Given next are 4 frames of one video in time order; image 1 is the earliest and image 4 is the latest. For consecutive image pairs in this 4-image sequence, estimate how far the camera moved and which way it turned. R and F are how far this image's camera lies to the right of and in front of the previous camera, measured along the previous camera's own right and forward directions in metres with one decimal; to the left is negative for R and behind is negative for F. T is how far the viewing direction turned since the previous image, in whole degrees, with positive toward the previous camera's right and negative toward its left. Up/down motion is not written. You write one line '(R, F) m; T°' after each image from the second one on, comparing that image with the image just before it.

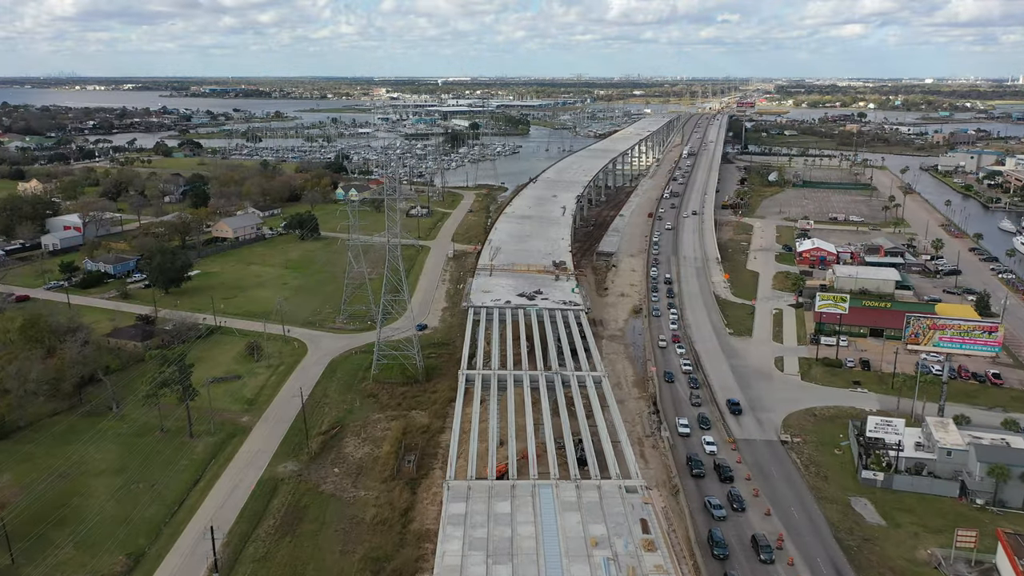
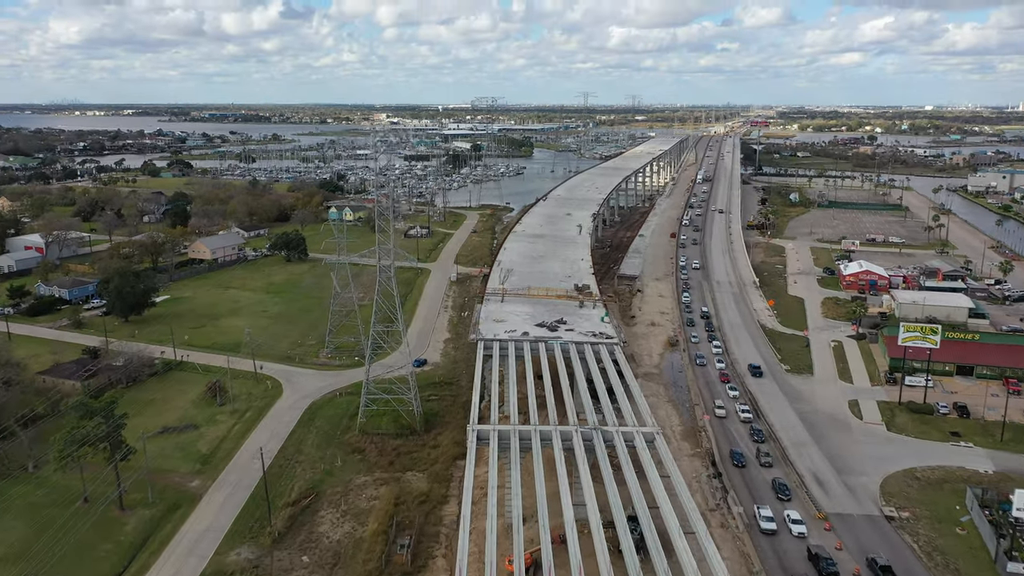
(-0.3, +2.6) m; 0°
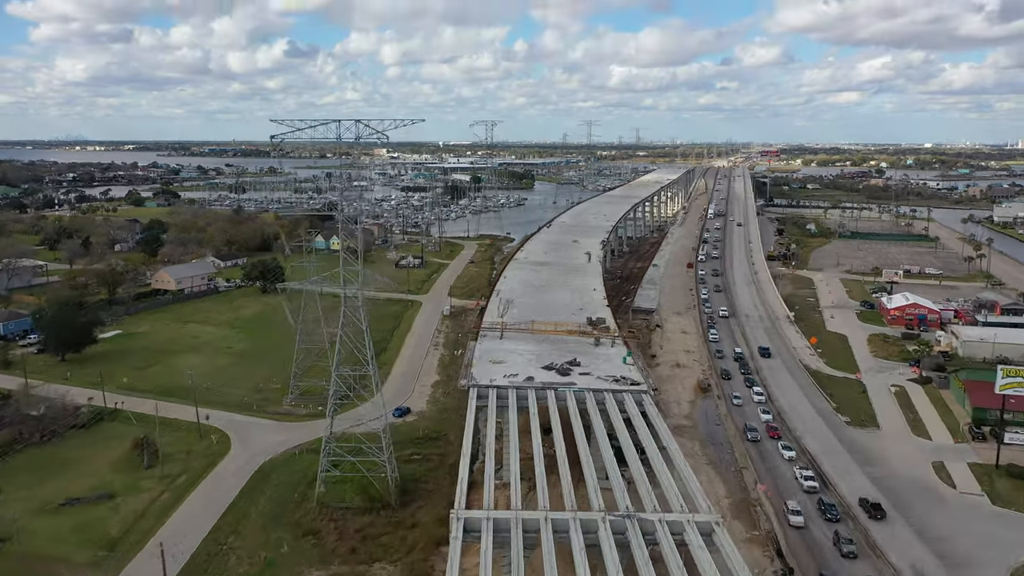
(0.0, +2.4) m; 0°
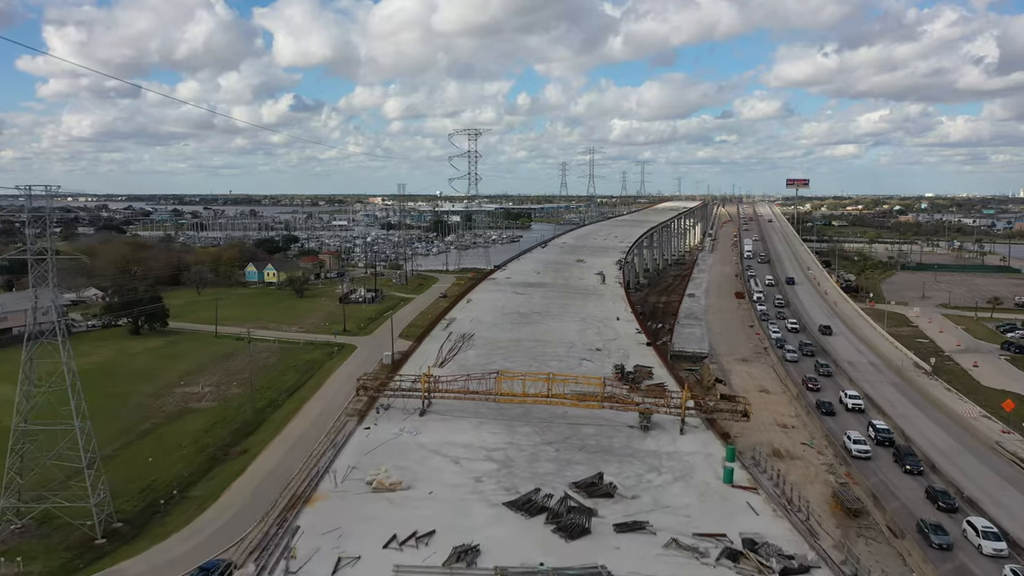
(+0.4, +6.3) m; 0°
